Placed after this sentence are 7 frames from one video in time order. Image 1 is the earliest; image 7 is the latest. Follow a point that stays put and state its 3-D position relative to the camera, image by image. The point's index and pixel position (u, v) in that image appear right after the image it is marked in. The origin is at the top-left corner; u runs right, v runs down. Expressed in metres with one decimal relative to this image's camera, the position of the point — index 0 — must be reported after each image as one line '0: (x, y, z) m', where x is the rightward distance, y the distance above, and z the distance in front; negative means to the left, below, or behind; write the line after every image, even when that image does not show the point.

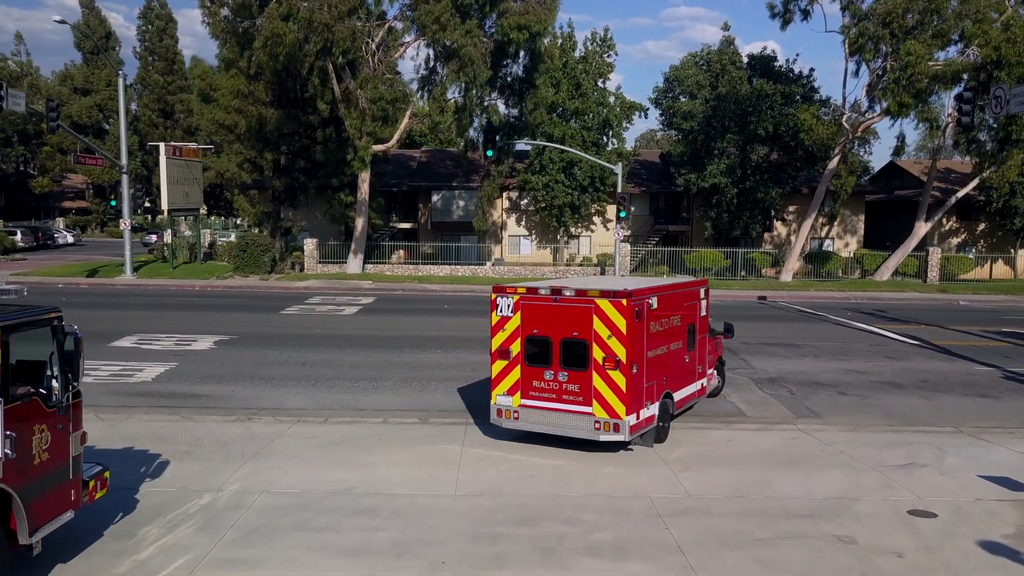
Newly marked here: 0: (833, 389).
0: (+5.7, -1.8, +14.9) m
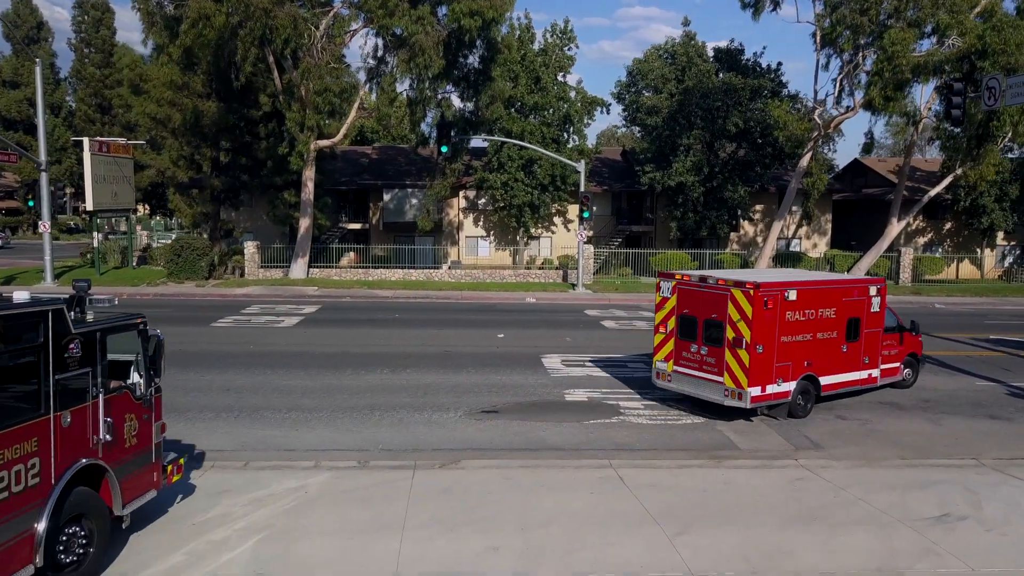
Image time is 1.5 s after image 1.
0: (+5.0, -2.0, +13.3) m
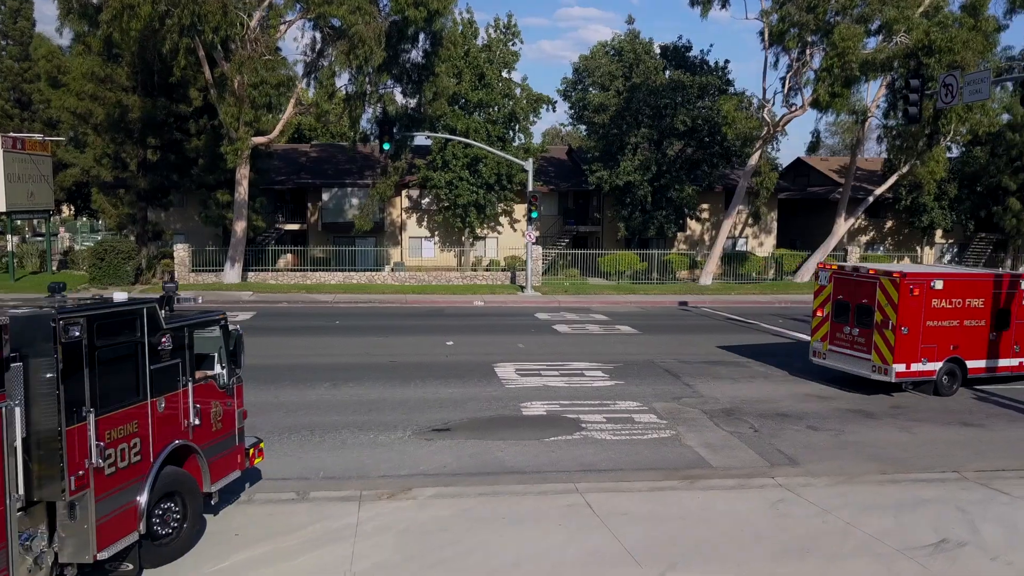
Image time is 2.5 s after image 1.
0: (+4.3, -2.0, +12.6) m
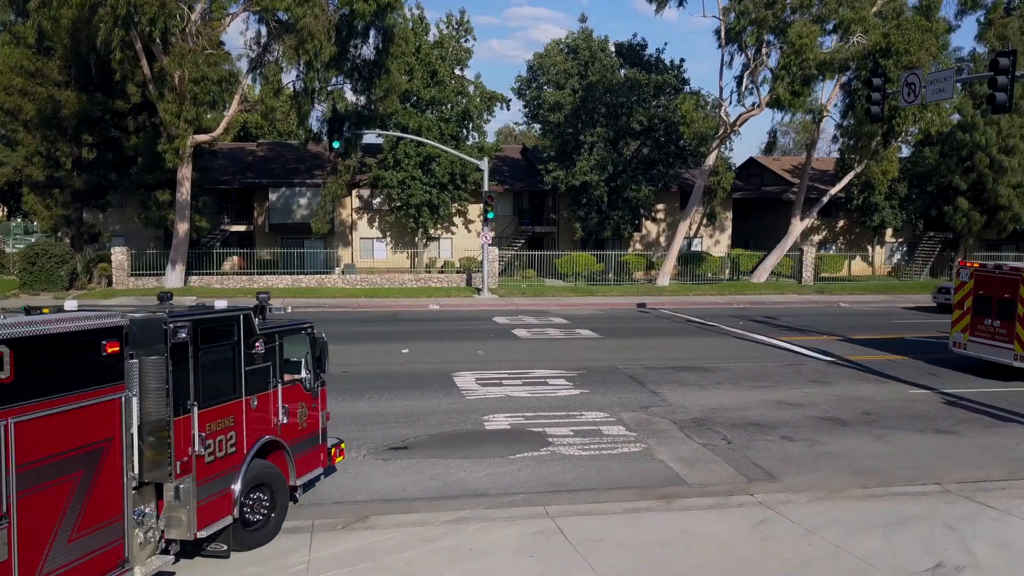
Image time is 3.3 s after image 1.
0: (+3.8, -2.1, +12.2) m
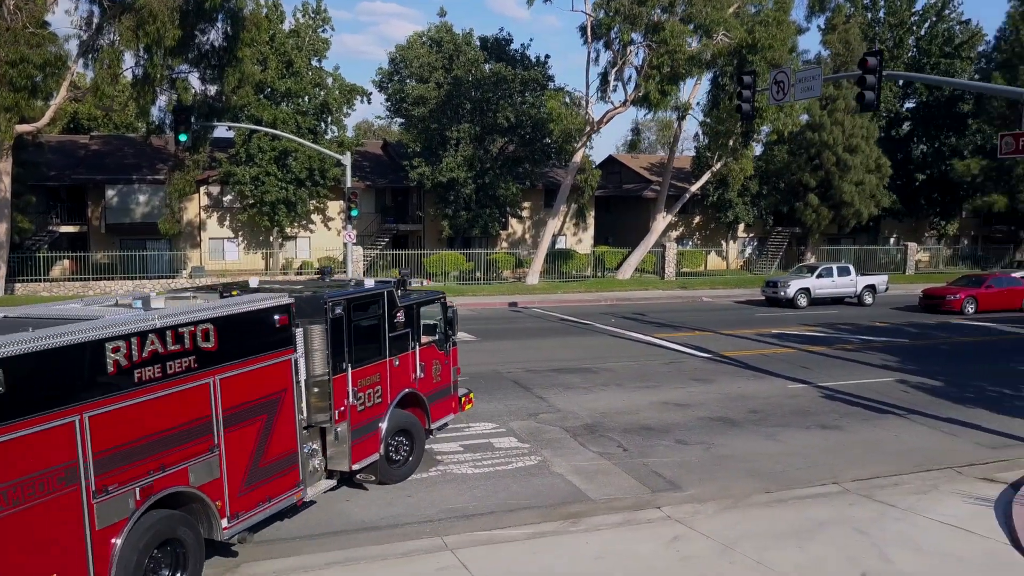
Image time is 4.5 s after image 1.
0: (+2.2, -2.1, +11.8) m
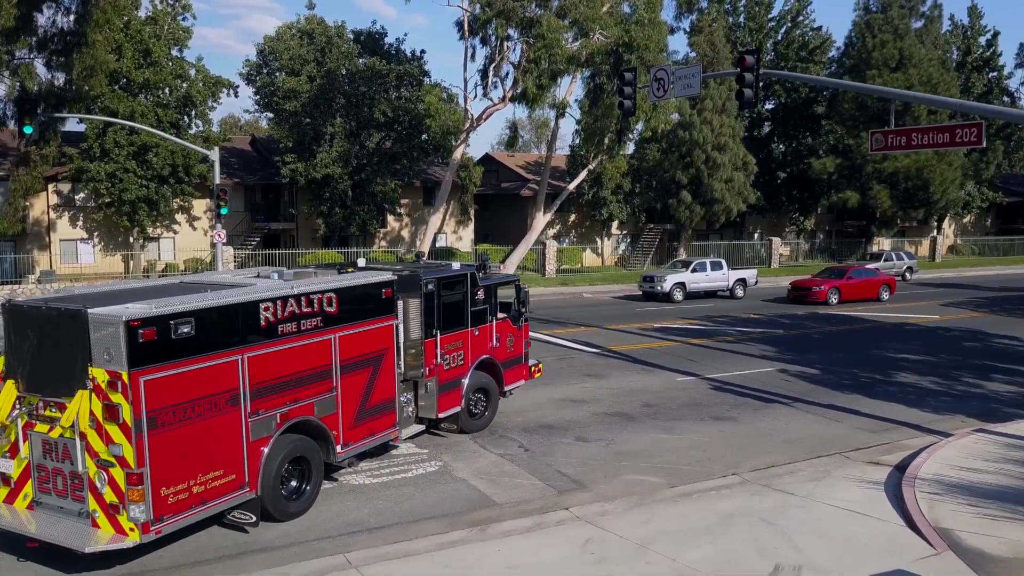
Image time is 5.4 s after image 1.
0: (+0.8, -2.0, +11.6) m
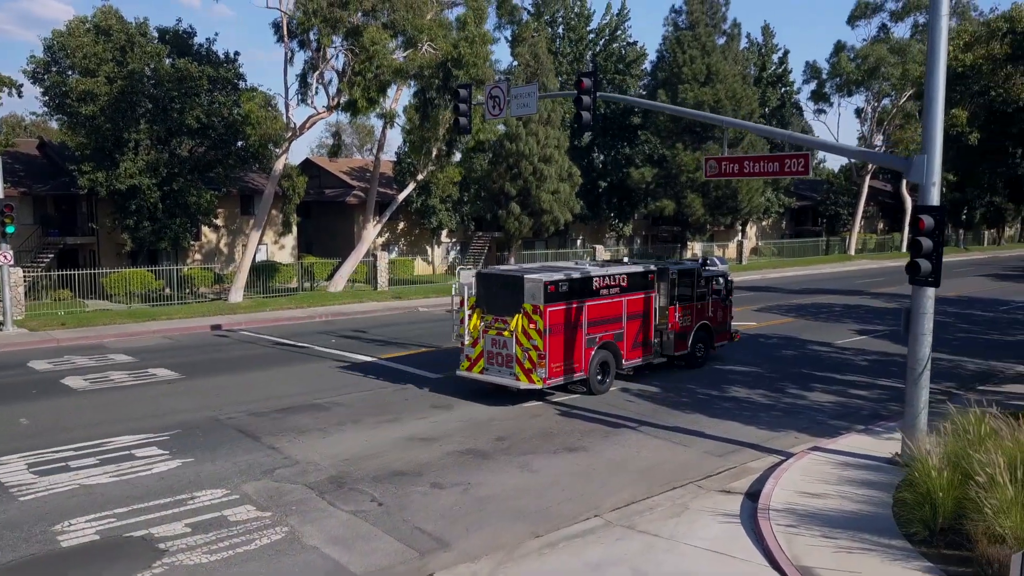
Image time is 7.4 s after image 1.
0: (-1.2, -2.5, +11.0) m
